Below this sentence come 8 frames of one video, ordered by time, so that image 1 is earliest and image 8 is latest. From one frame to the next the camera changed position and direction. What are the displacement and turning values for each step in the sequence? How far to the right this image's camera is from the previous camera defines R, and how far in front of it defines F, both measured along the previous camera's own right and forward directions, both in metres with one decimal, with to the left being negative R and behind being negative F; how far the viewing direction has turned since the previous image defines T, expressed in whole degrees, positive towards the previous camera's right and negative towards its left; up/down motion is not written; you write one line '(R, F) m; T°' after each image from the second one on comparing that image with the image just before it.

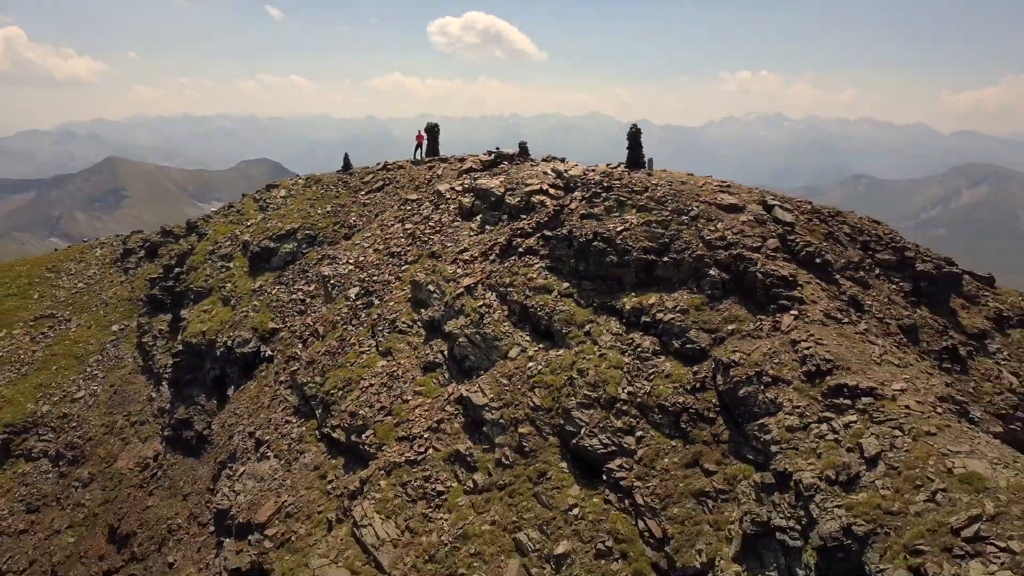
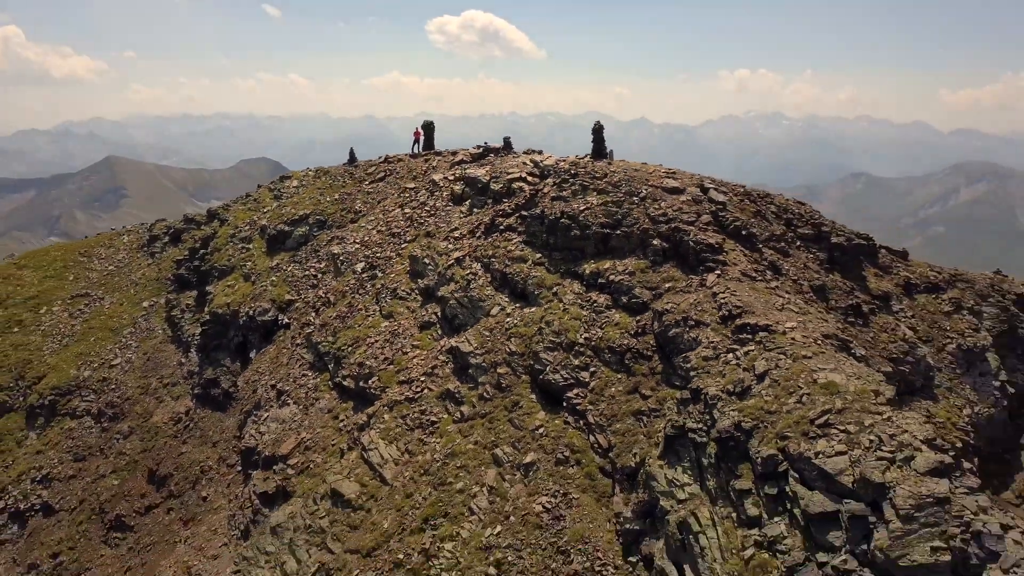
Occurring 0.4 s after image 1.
(+0.5, -3.5) m; 0°
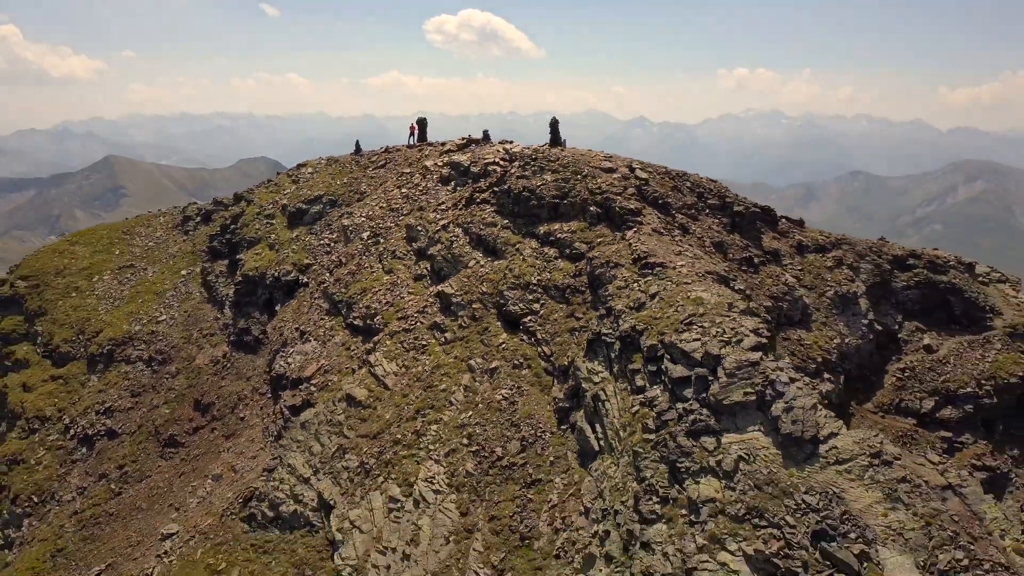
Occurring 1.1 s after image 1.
(+0.9, -6.1) m; 0°
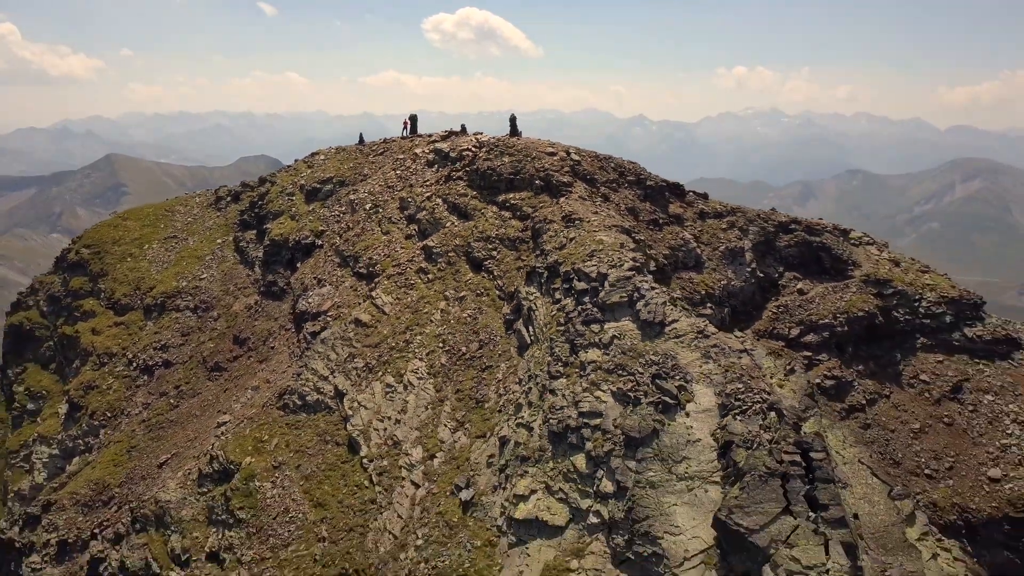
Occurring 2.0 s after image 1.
(+1.4, -8.8) m; 0°
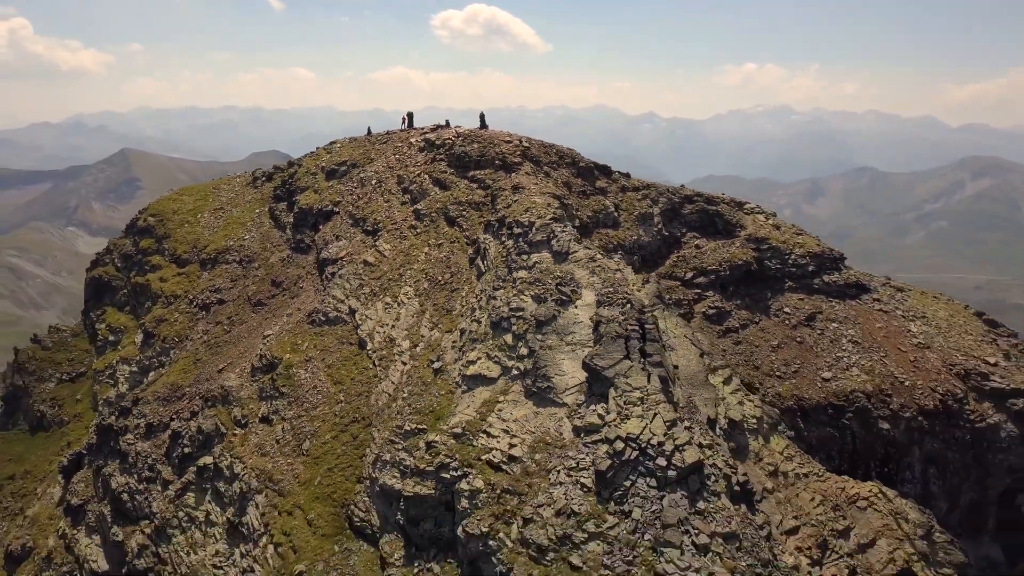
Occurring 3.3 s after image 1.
(+2.5, -12.8) m; -1°
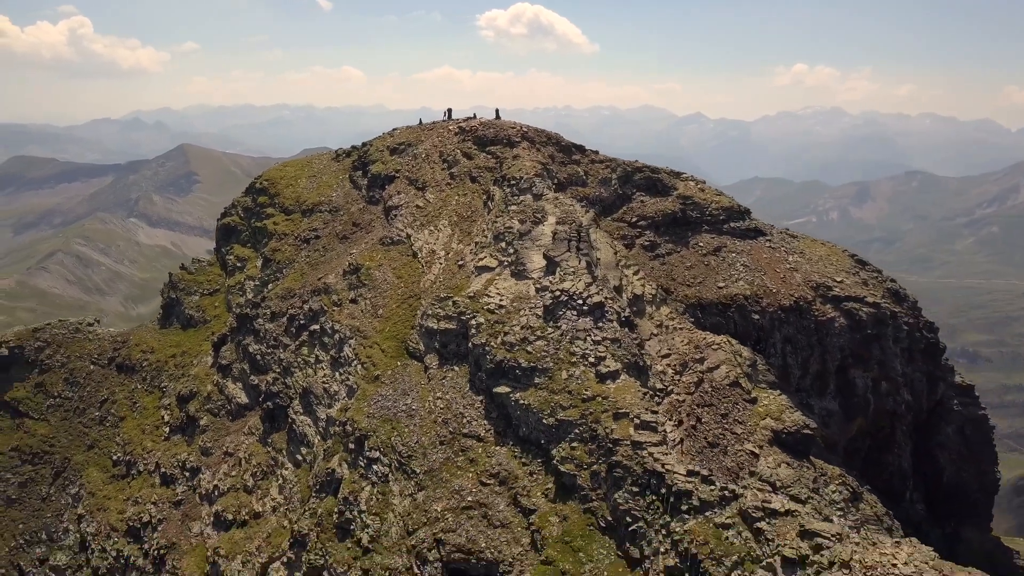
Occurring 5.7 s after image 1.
(+3.8, -23.8) m; -3°
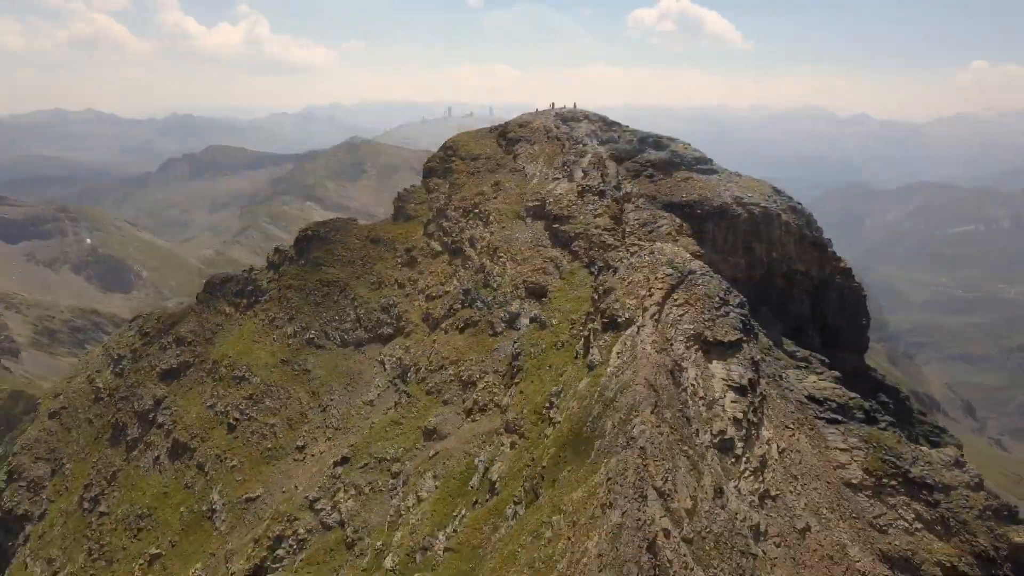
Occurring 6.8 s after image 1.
(+14.2, -65.9) m; -10°
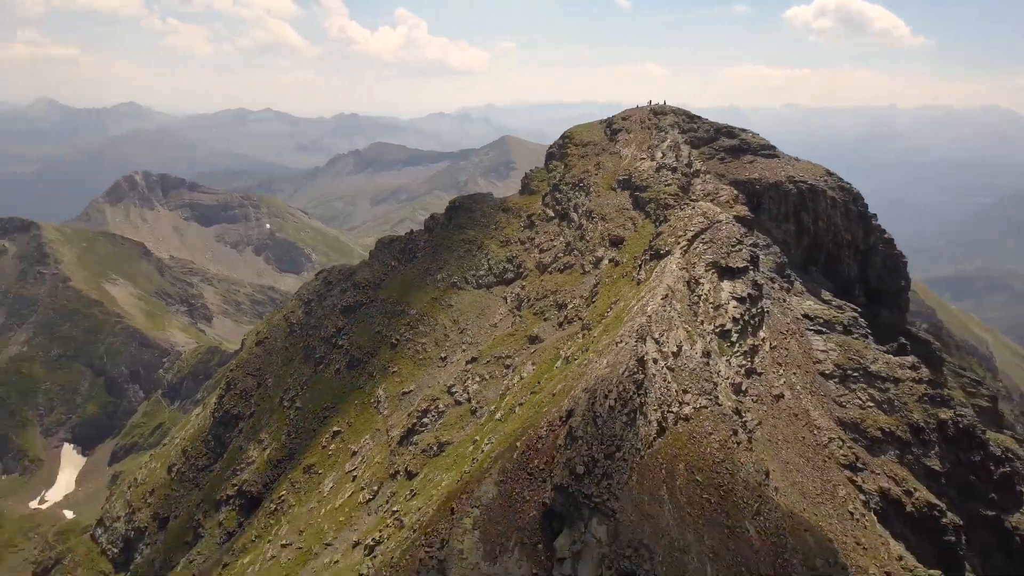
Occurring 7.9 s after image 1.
(+11.1, -38.7) m; -10°
